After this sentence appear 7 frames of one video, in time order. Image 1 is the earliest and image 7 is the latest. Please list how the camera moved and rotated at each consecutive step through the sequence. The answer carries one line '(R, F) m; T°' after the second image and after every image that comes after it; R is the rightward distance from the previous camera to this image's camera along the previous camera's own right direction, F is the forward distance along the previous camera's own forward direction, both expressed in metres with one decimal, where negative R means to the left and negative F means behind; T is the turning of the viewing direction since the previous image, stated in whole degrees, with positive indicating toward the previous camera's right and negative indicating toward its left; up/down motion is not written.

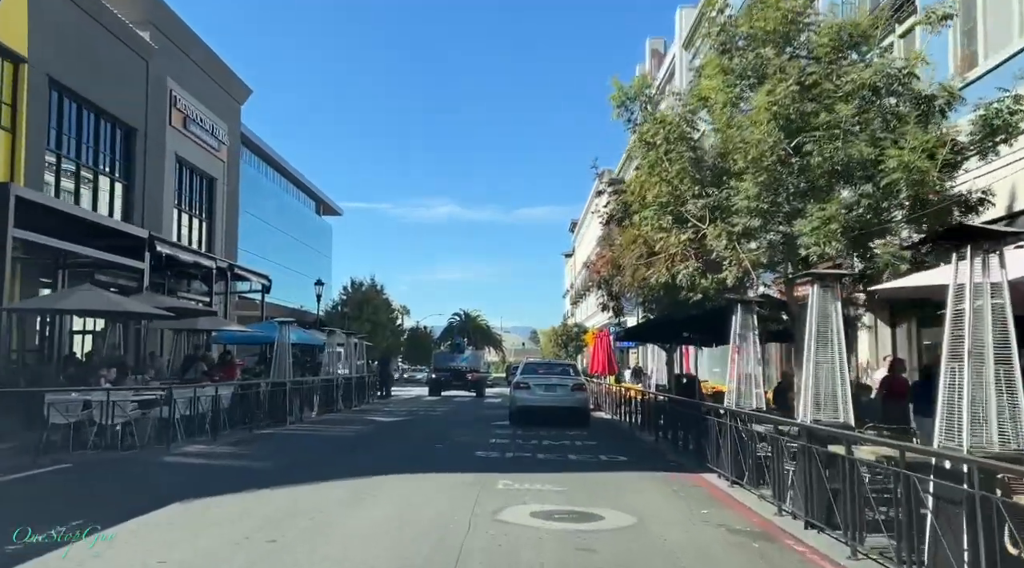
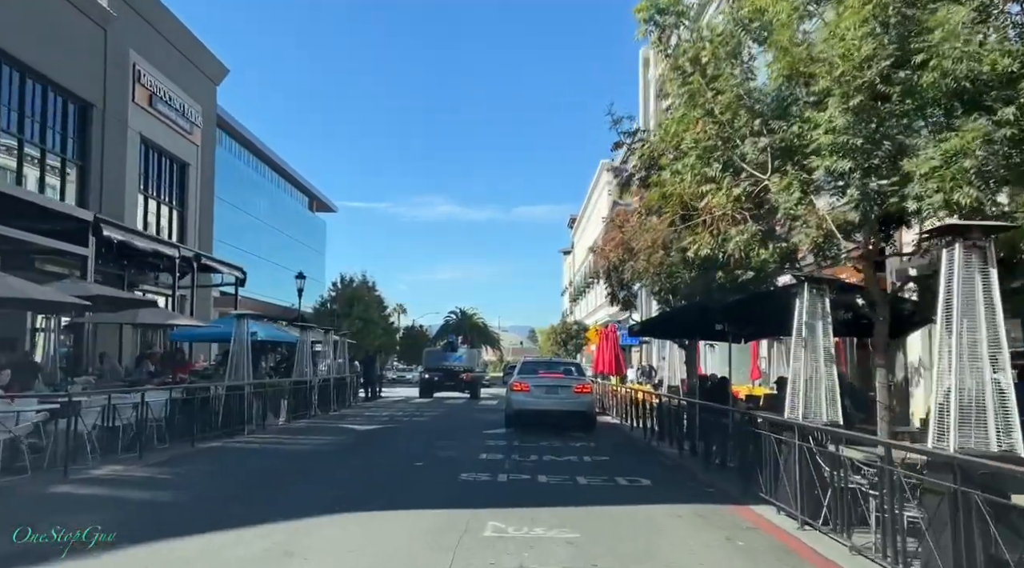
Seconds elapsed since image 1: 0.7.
(+0.1, +2.7) m; 0°
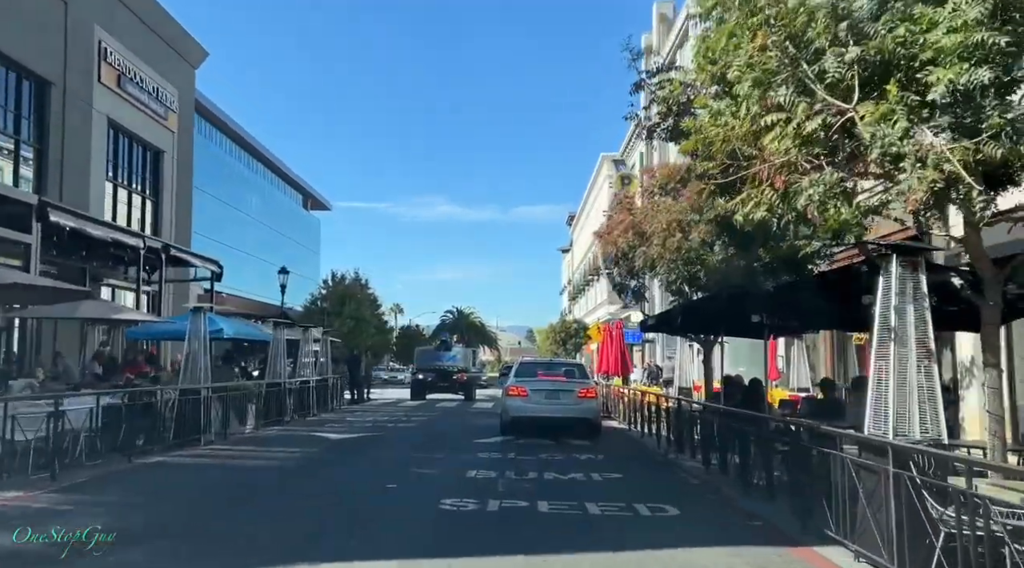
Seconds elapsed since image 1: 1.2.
(+0.1, +2.1) m; 0°
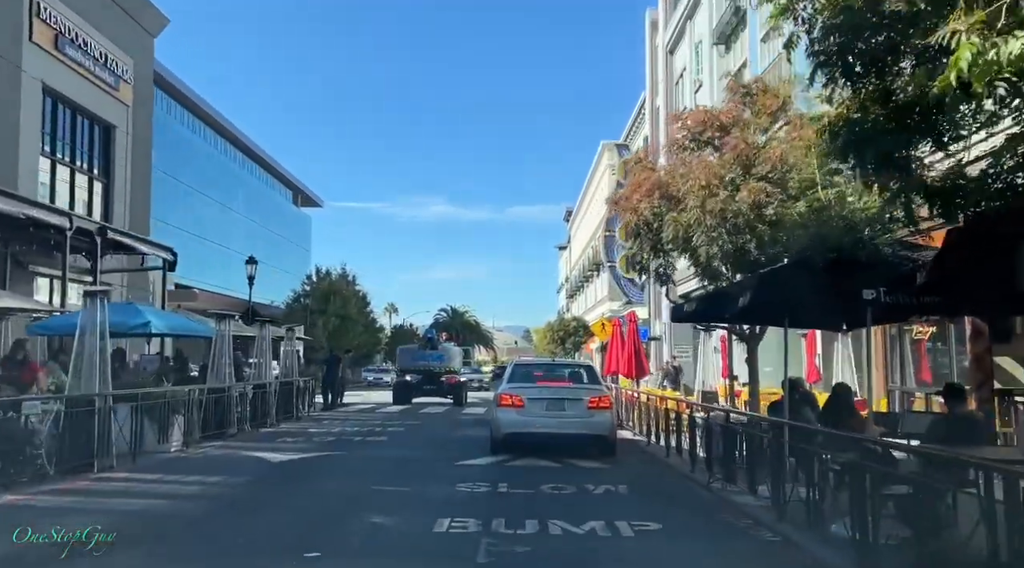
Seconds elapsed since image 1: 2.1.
(+0.1, +3.4) m; 0°
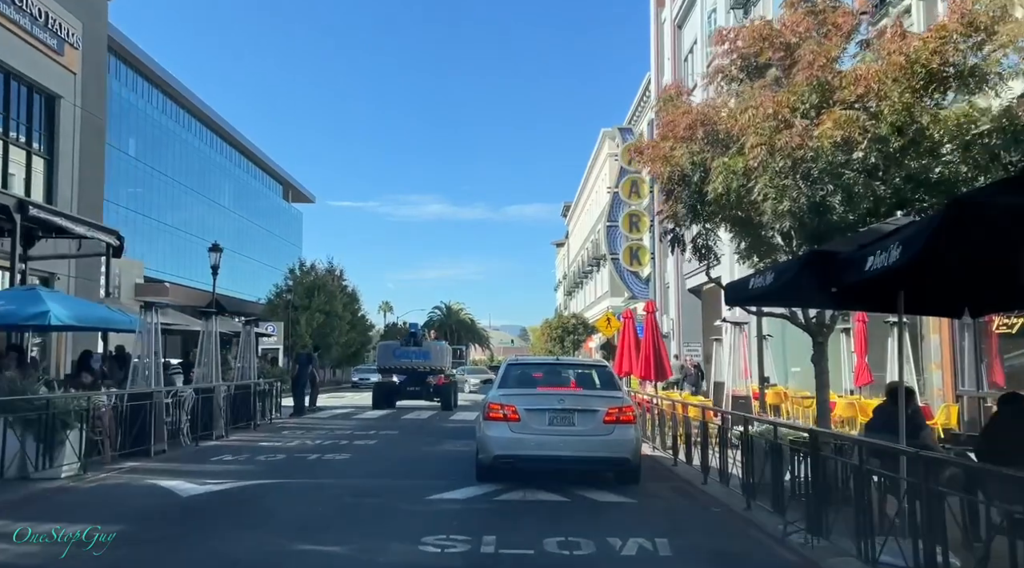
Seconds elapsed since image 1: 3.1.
(+0.1, +3.1) m; 0°
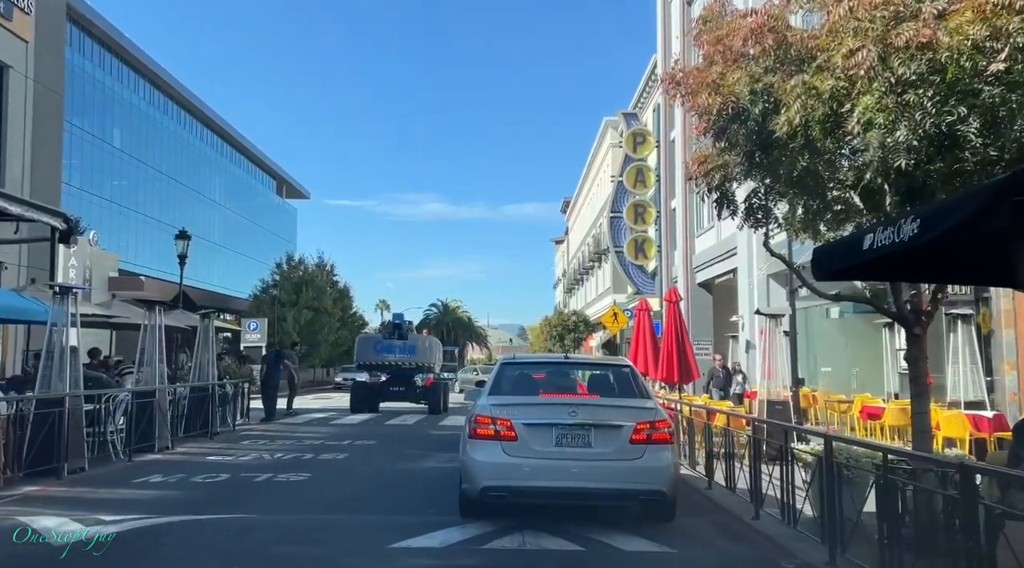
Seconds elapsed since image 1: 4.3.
(0.0, +2.4) m; 0°
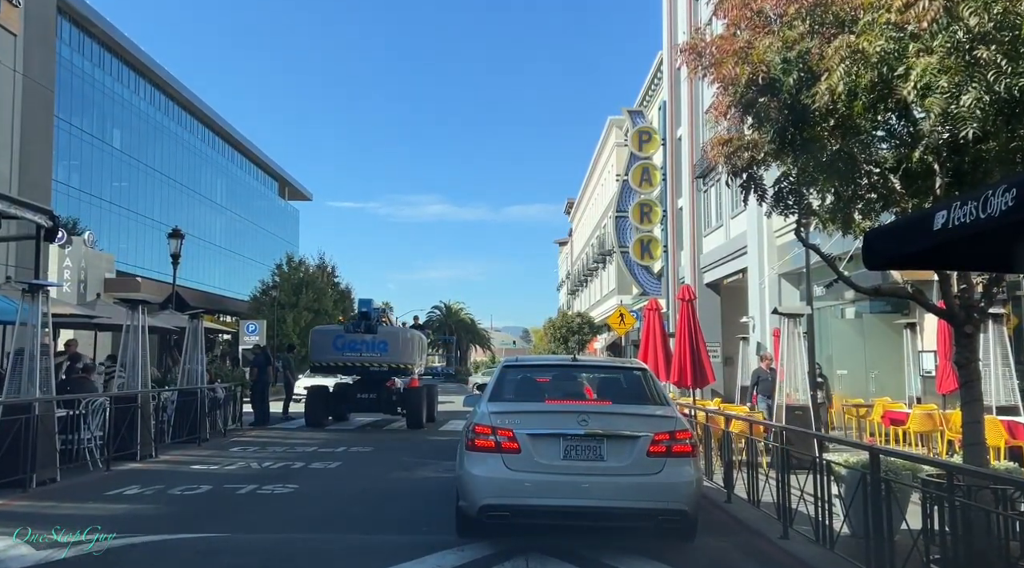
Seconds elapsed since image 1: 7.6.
(0.0, +0.8) m; 0°
